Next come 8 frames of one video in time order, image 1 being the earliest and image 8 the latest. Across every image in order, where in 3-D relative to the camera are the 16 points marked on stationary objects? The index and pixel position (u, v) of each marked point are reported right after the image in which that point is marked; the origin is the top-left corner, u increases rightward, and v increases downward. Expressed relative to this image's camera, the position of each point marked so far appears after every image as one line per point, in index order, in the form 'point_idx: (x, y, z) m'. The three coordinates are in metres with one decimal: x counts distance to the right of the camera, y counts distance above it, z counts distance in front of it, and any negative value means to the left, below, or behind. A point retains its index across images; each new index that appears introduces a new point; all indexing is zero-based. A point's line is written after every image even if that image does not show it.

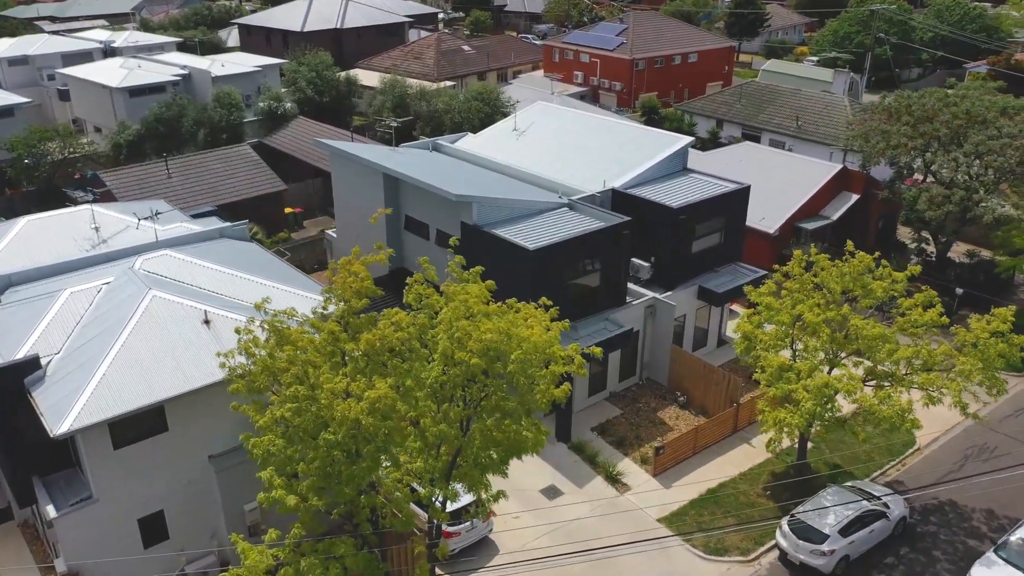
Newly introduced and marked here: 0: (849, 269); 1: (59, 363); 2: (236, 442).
0: (+8.5, +0.4, +19.4) m
1: (-9.3, -1.5, +16.0) m
2: (-6.0, -3.4, +17.2) m
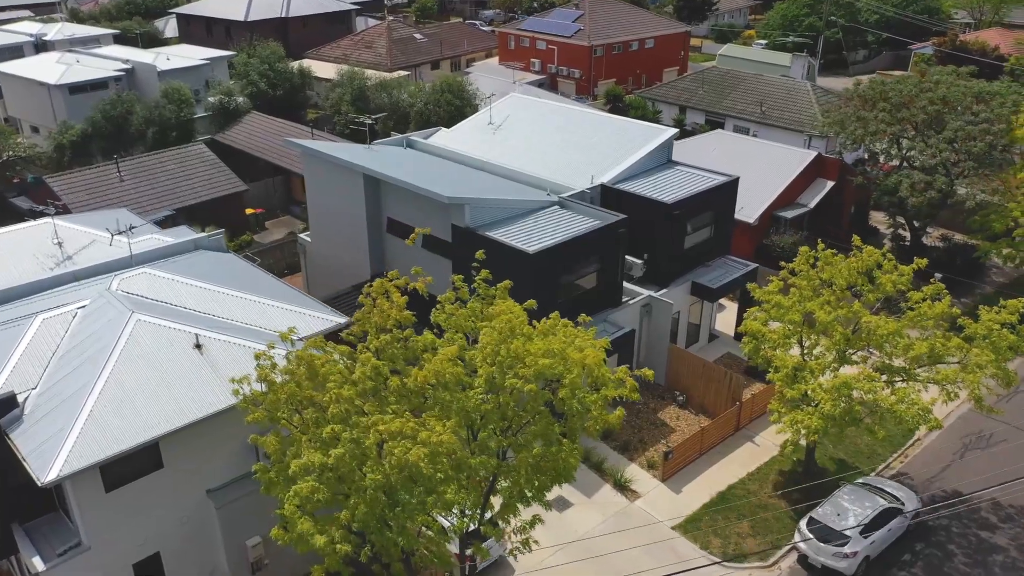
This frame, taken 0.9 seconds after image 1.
0: (+8.6, +0.5, +19.1) m
1: (-8.8, -2.0, +14.6) m
2: (-5.6, -3.8, +16.0) m
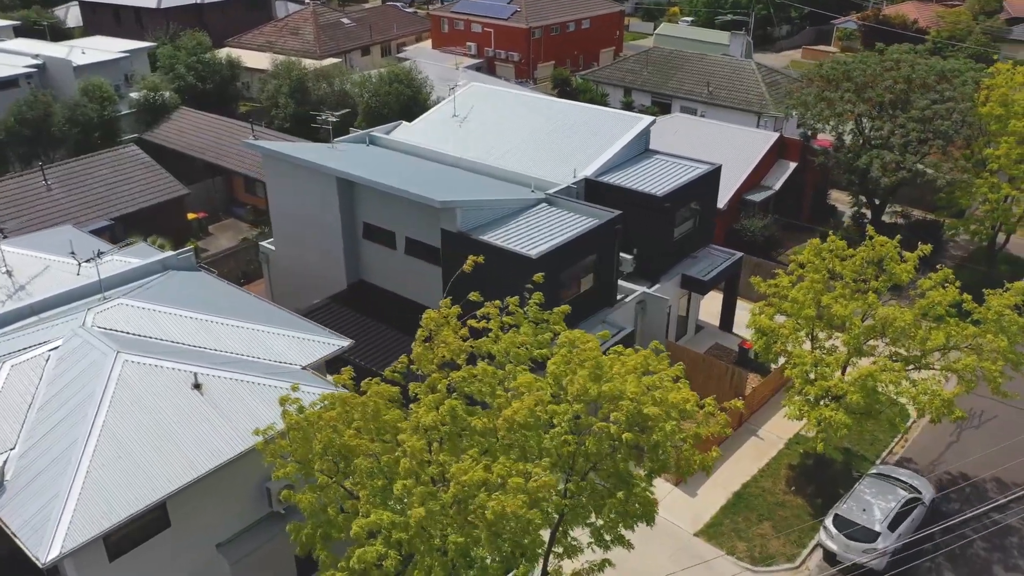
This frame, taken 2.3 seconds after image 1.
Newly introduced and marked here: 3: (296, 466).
0: (+8.7, +0.7, +18.9) m
1: (-8.0, -2.8, +12.7) m
2: (-4.9, -4.4, +14.5) m
3: (-3.1, -2.7, +11.8) m
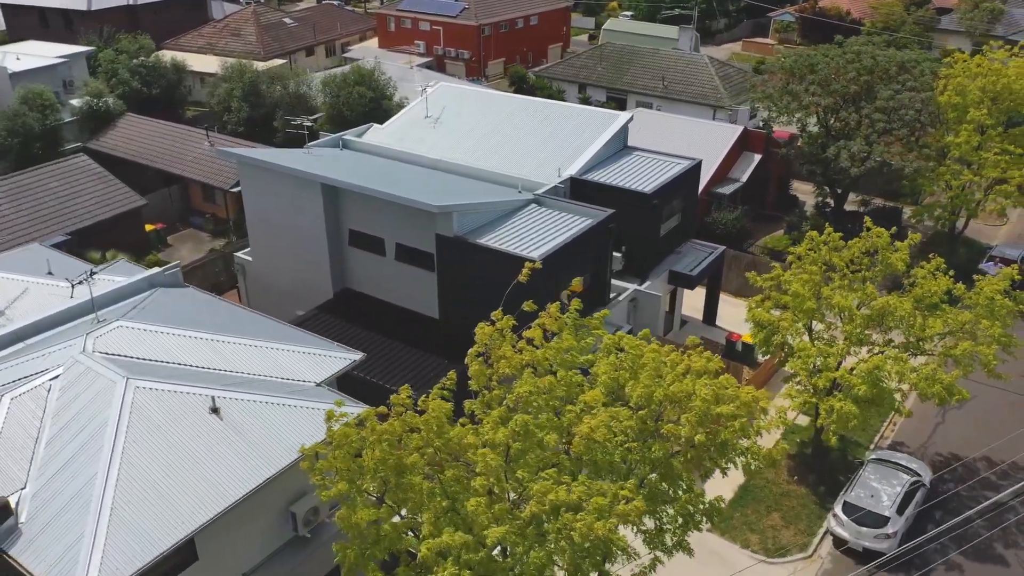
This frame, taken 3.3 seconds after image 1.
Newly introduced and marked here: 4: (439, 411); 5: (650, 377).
0: (+8.7, +1.0, +19.3) m
1: (-7.3, -3.3, +11.8) m
2: (-4.3, -4.7, +13.9) m
3: (-2.3, -3.0, +11.3) m
4: (-0.7, -1.7, +11.1) m
5: (+2.2, -1.3, +11.0) m
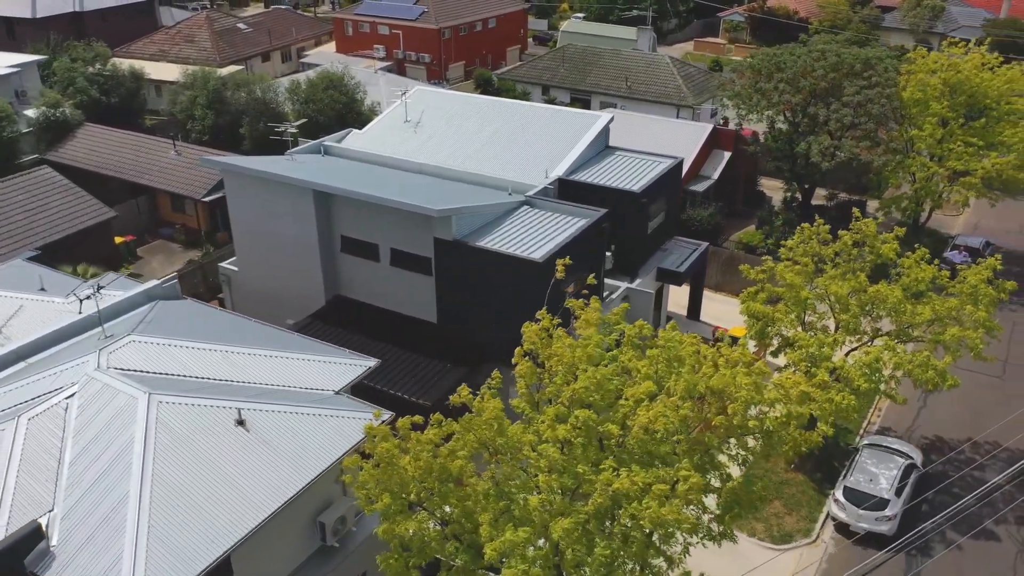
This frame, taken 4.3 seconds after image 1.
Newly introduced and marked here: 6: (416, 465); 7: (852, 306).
0: (+8.7, +1.2, +20.0) m
1: (-6.6, -3.5, +11.5) m
2: (-3.7, -4.8, +13.8) m
3: (-1.7, -3.1, +11.3) m
4: (-0.1, -1.8, +11.1) m
5: (+2.8, -1.2, +11.3) m
6: (-1.4, -2.6, +11.3) m
7: (+8.3, -0.4, +19.0) m
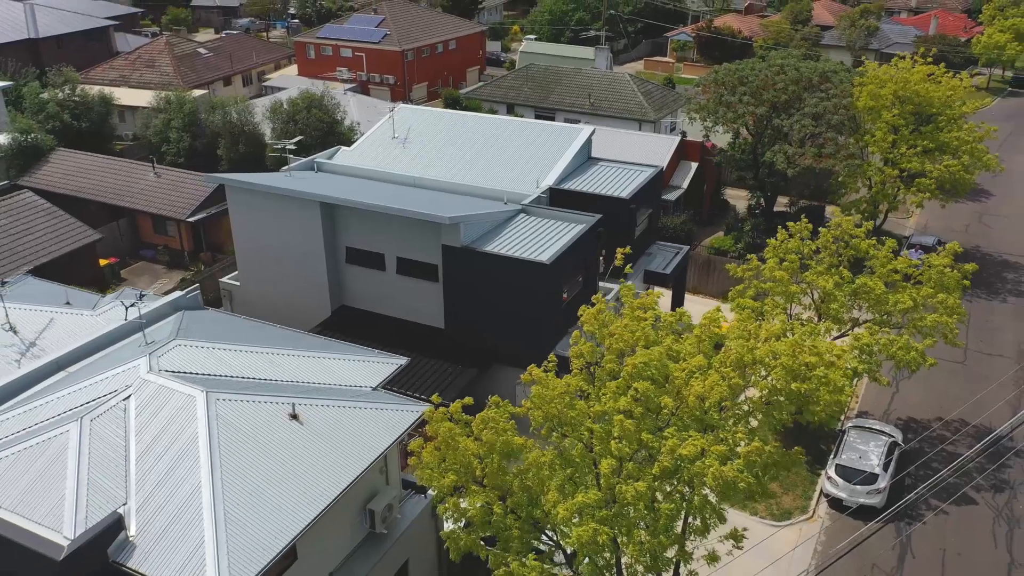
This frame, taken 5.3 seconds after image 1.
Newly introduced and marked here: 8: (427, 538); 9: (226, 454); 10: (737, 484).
0: (+8.8, +1.4, +21.6) m
1: (-5.8, -3.5, +12.0) m
2: (-3.0, -4.8, +14.4) m
3: (-0.8, -2.9, +12.1) m
4: (+0.7, -1.6, +12.1) m
5: (+3.6, -0.9, +12.5) m
6: (-0.5, -2.5, +12.2) m
7: (+8.6, -0.2, +20.6) m
8: (-1.8, -5.2, +16.1) m
9: (-4.8, -2.7, +12.8) m
10: (+3.1, -2.7, +10.7) m
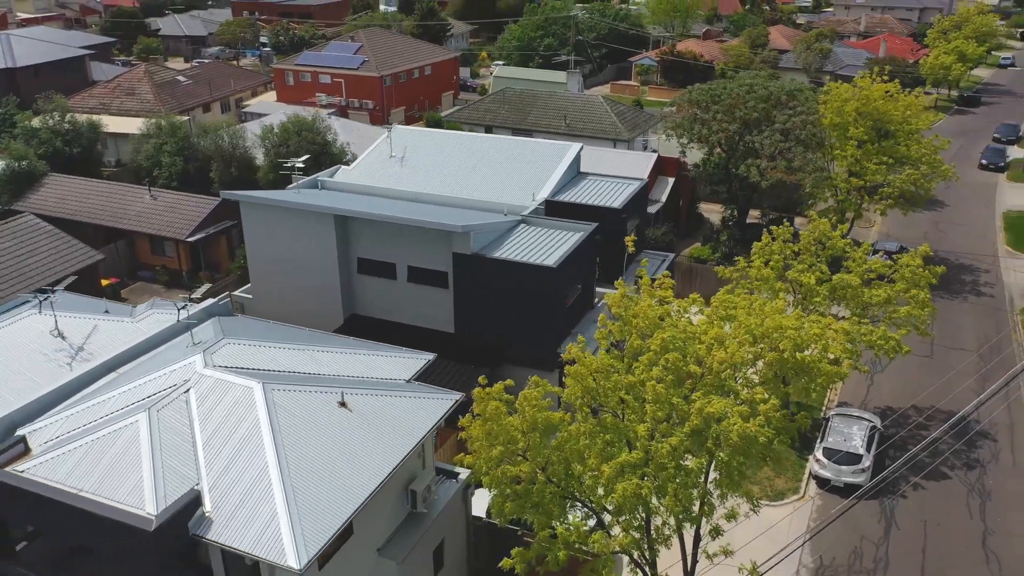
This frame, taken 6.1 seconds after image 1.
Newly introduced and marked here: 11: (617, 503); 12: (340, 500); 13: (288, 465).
0: (+9.0, +1.5, +23.5) m
1: (-5.0, -3.5, +13.0) m
2: (-2.3, -4.8, +15.6) m
3: (-0.1, -2.8, +13.4) m
4: (+1.4, -1.4, +13.6) m
5: (+4.2, -0.7, +14.1) m
6: (+0.2, -2.3, +13.5) m
7: (+8.8, -0.1, +22.4) m
8: (-1.2, -5.2, +17.3) m
9: (-4.1, -2.7, +13.9) m
10: (+3.9, -2.4, +12.2) m
11: (+1.7, -3.4, +12.3) m
12: (-3.0, -3.6, +13.2) m
13: (-4.0, -3.1, +13.4) m
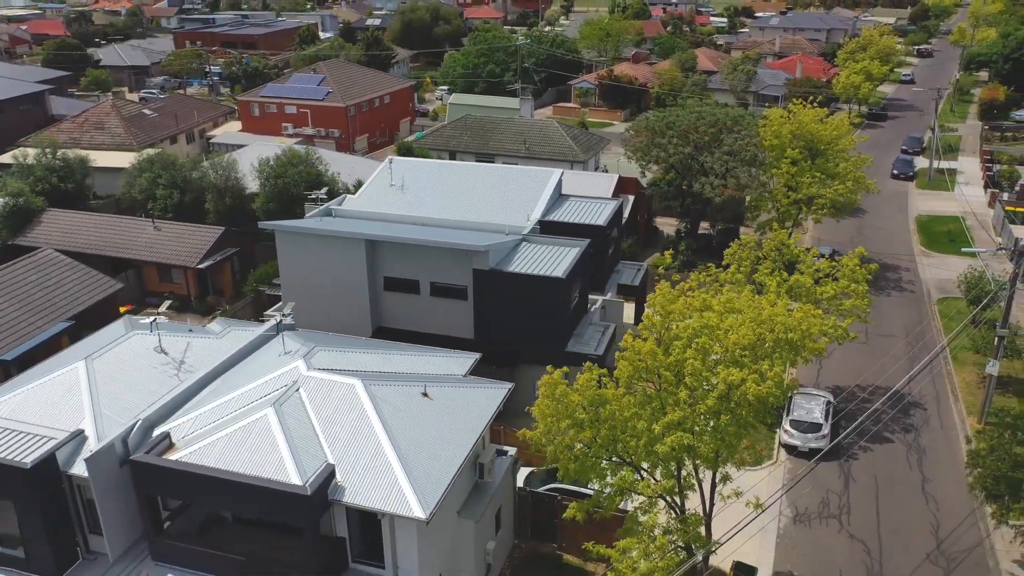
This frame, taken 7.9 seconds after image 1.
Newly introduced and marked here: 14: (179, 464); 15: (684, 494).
0: (+9.3, +1.5, +28.0) m
1: (-3.6, -3.8, +16.3) m
2: (-1.0, -5.0, +19.0) m
3: (+1.3, -2.9, +17.1) m
4: (+2.7, -1.4, +17.4) m
5: (+5.5, -0.6, +18.2) m
6: (+1.5, -2.4, +17.2) m
7: (+9.2, -0.1, +26.9) m
8: (-0.1, -5.4, +20.8) m
9: (-2.8, -2.9, +17.2) m
10: (+5.3, -2.3, +16.2) m
11: (+3.2, -3.4, +16.1) m
12: (-1.5, -3.8, +16.6) m
13: (-2.6, -3.4, +16.7) m
14: (-6.9, -3.6, +16.0) m
15: (+3.9, -4.8, +17.8) m
